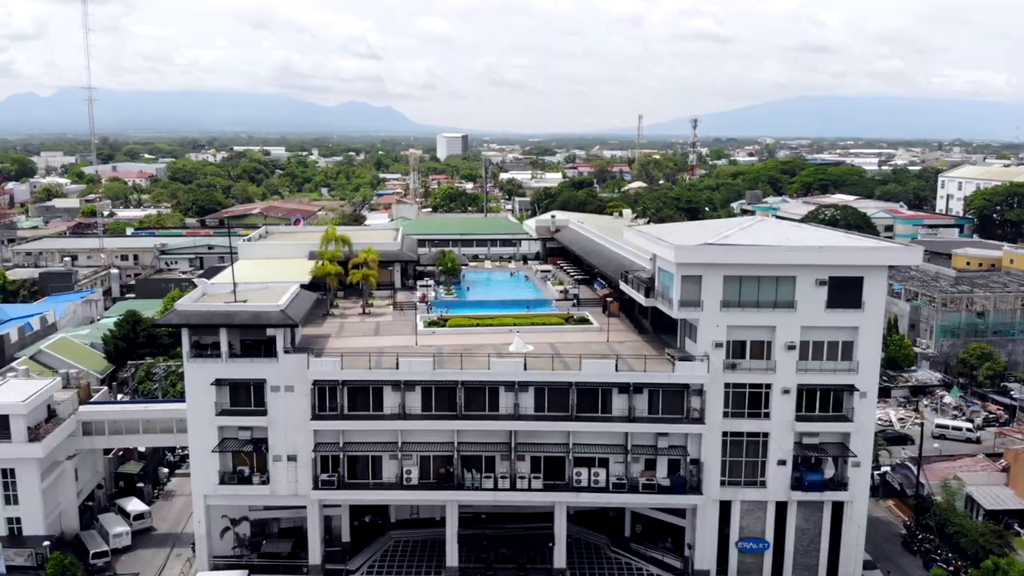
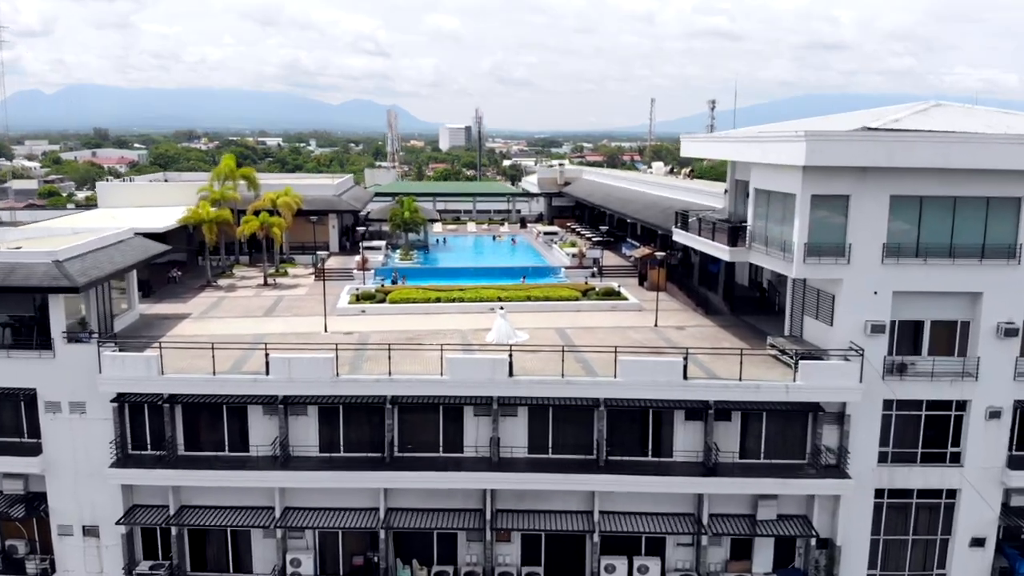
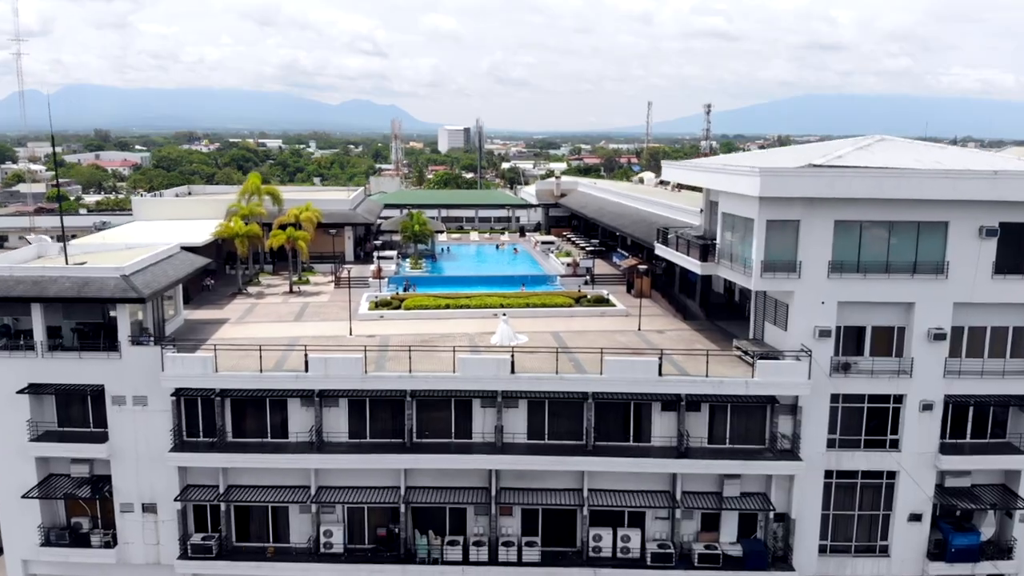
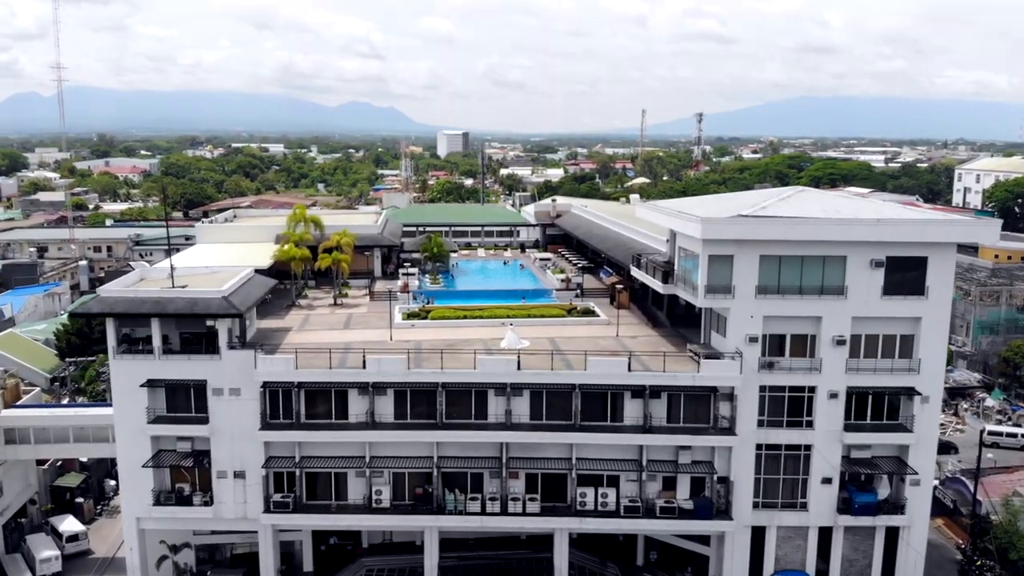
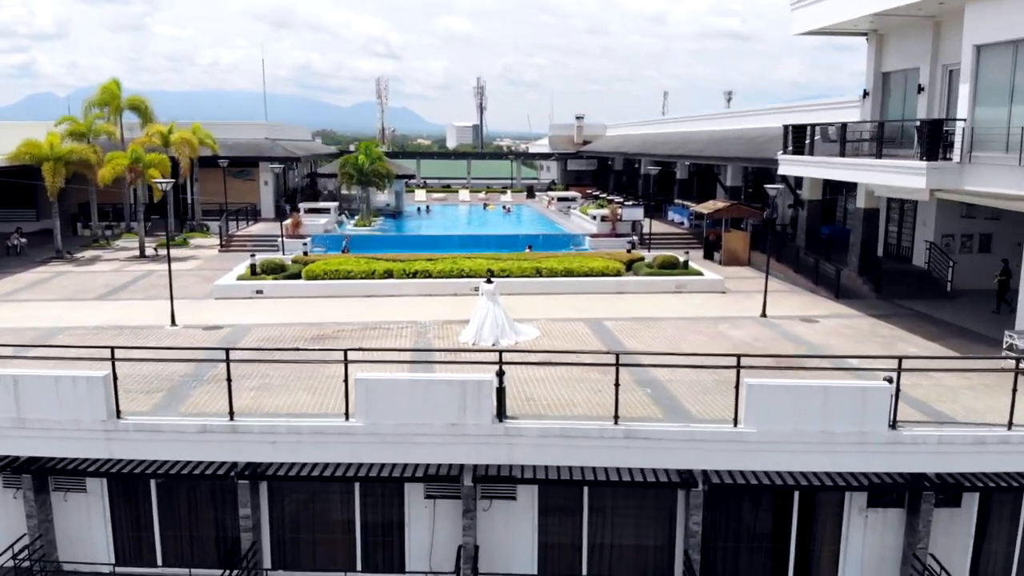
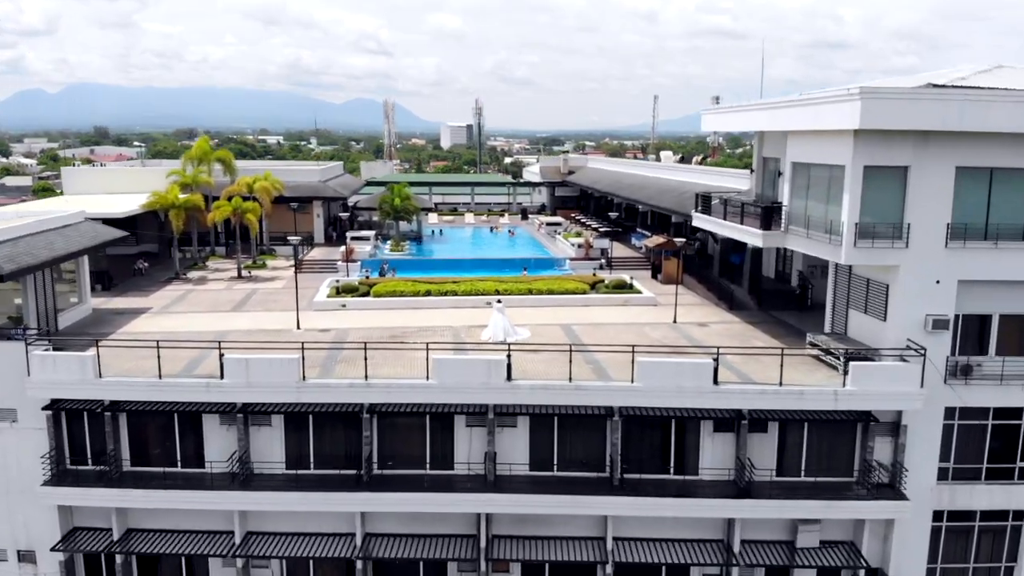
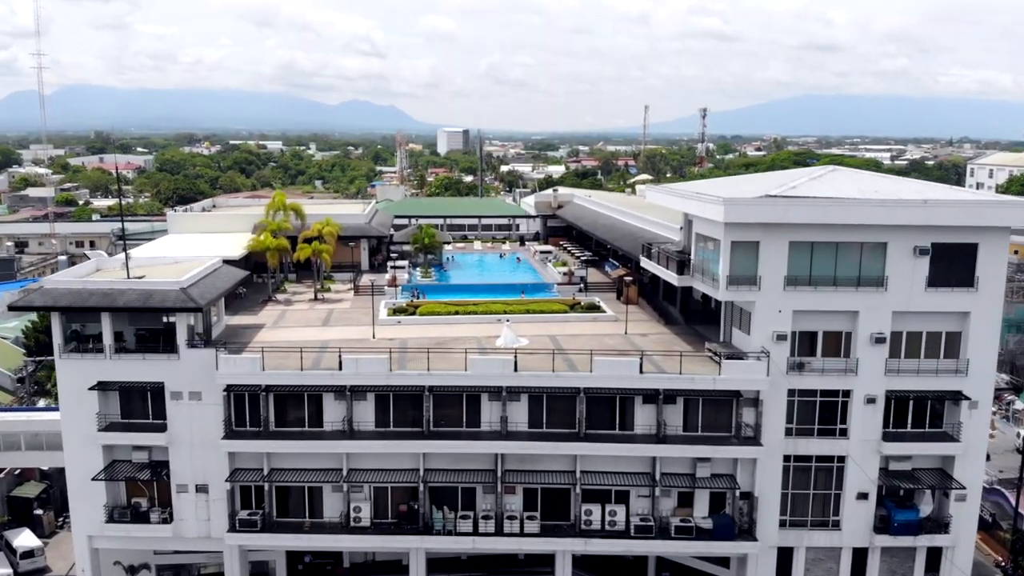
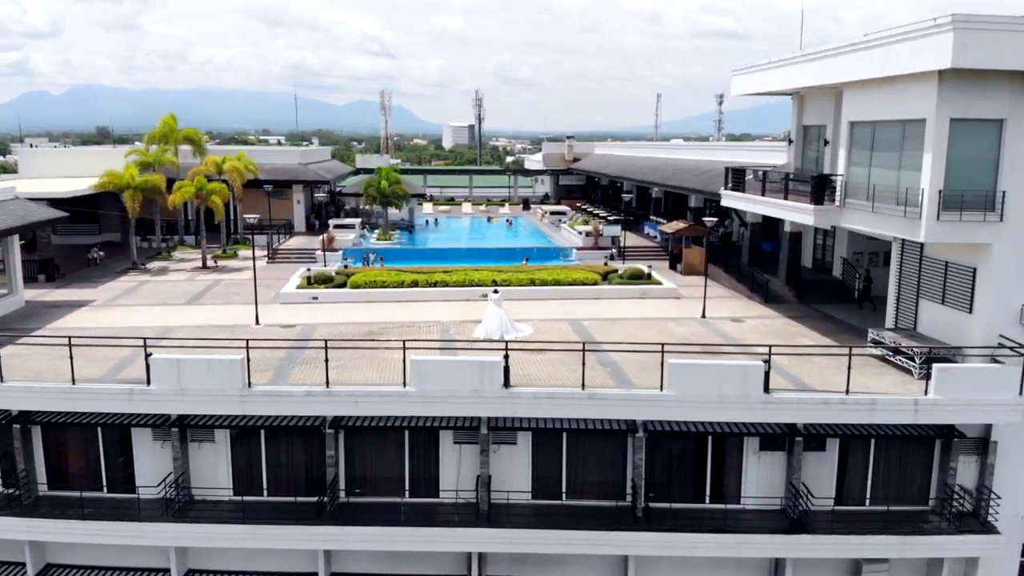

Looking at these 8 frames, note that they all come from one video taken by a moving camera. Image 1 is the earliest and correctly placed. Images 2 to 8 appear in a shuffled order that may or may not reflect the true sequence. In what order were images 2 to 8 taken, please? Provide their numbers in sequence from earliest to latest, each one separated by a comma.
4, 7, 3, 2, 6, 8, 5
